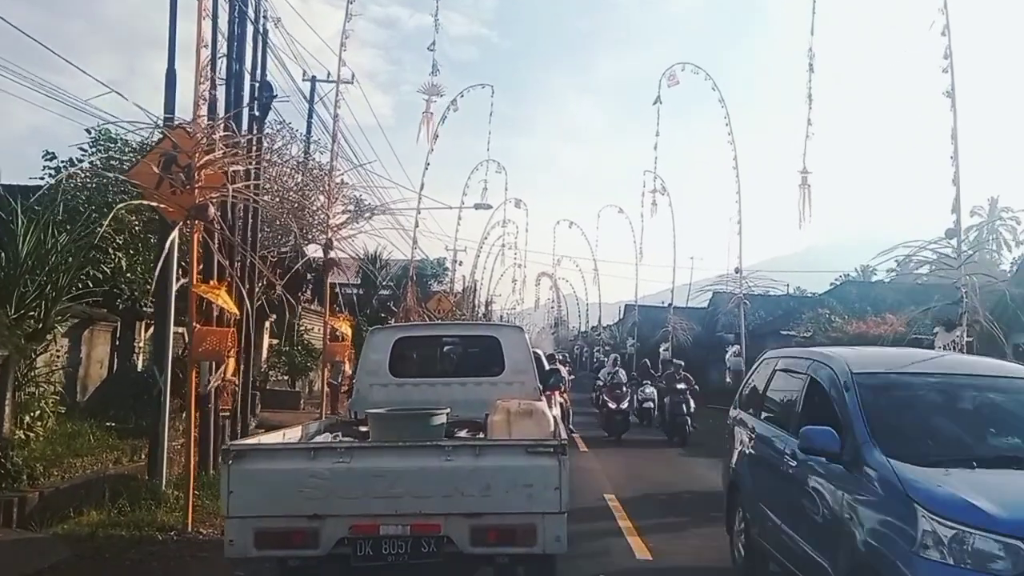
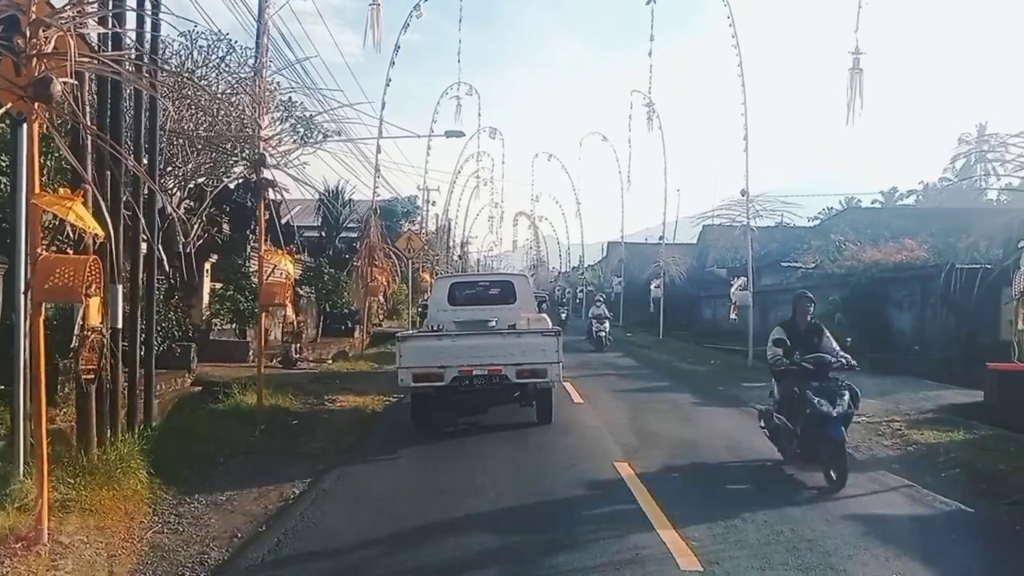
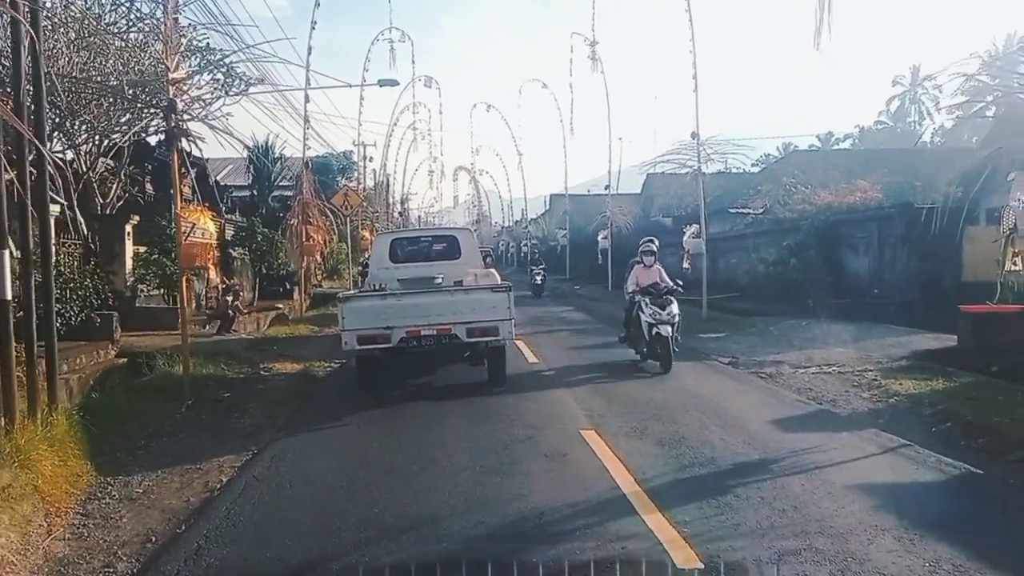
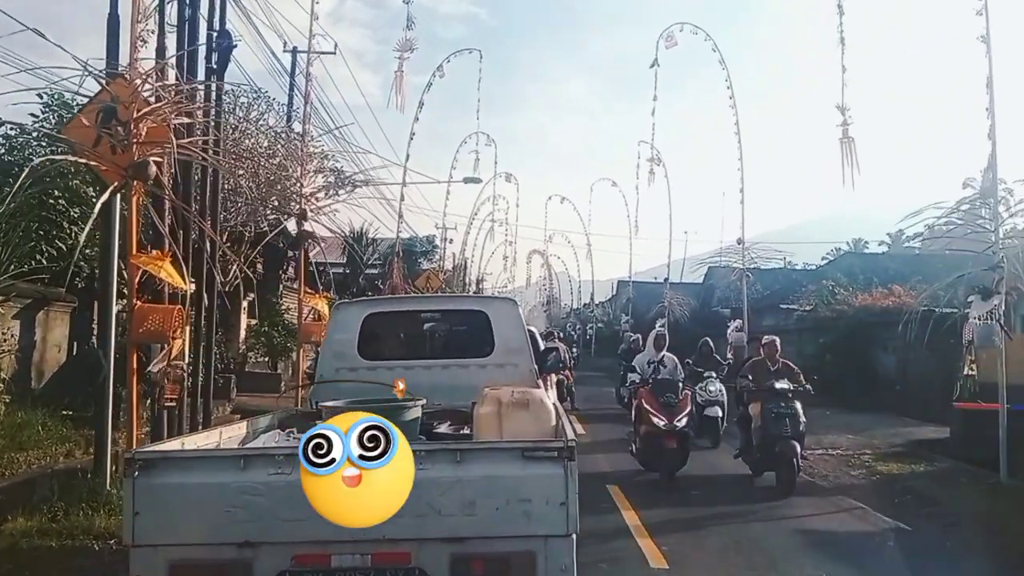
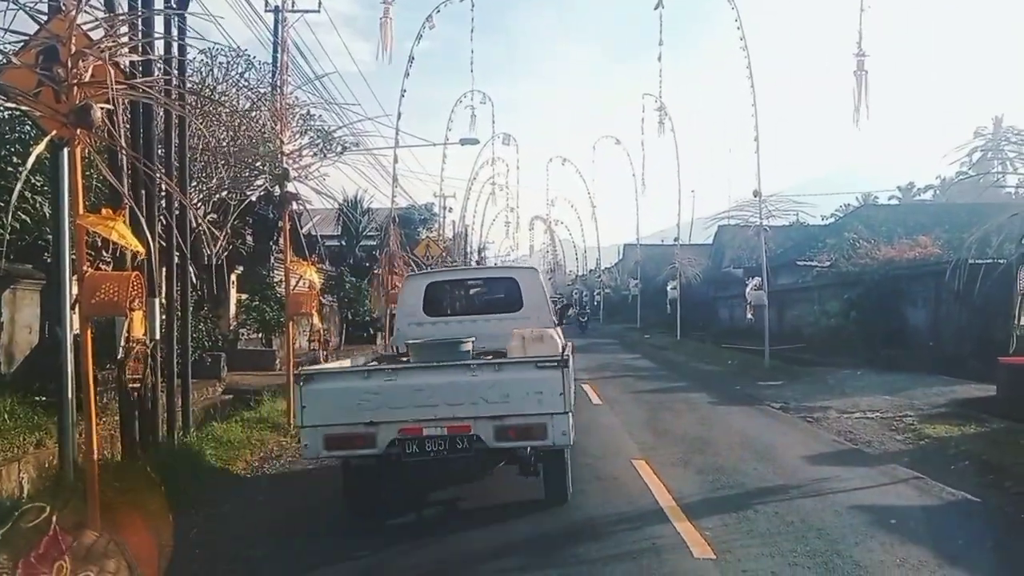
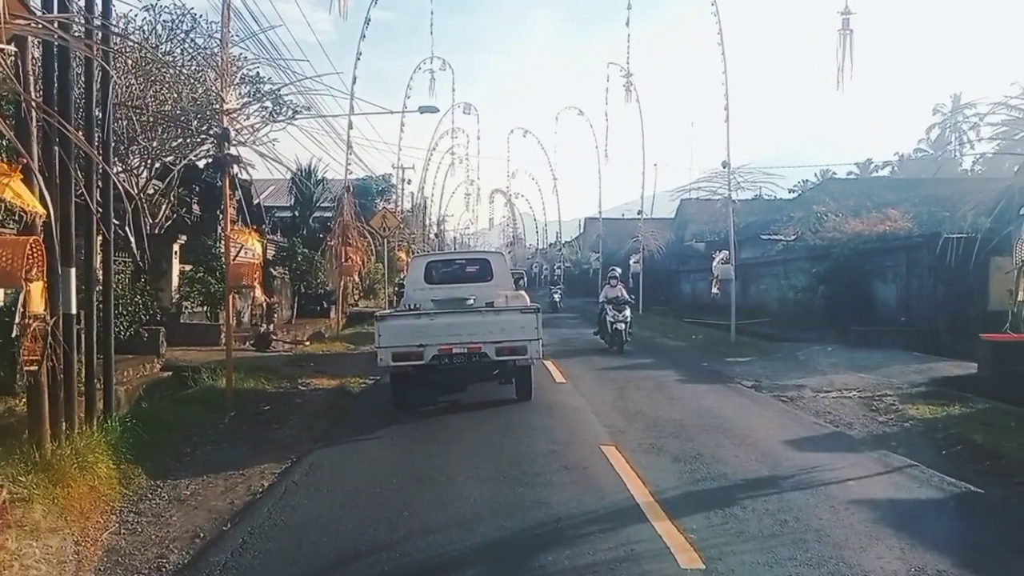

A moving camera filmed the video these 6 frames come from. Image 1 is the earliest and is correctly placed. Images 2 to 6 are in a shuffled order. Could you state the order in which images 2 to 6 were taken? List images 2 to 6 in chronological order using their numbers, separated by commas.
4, 5, 2, 6, 3
